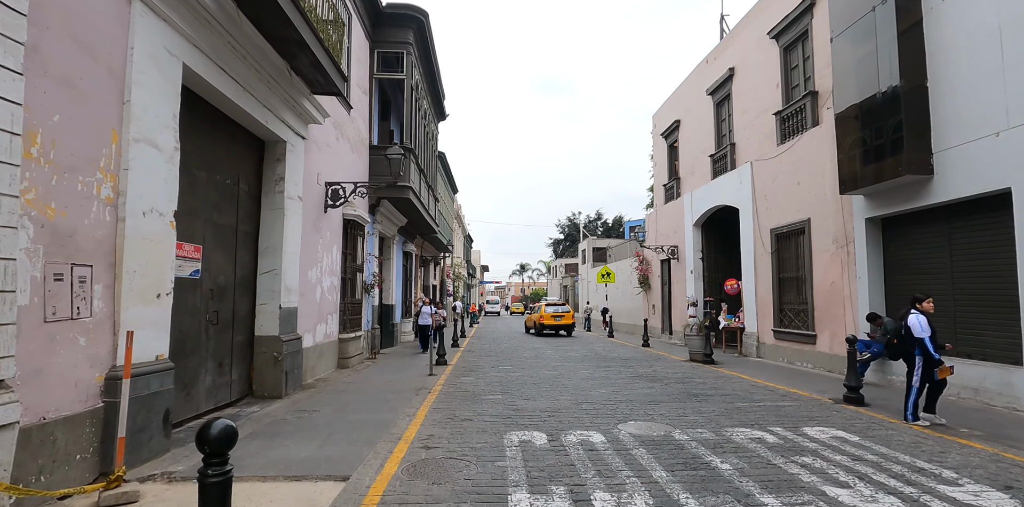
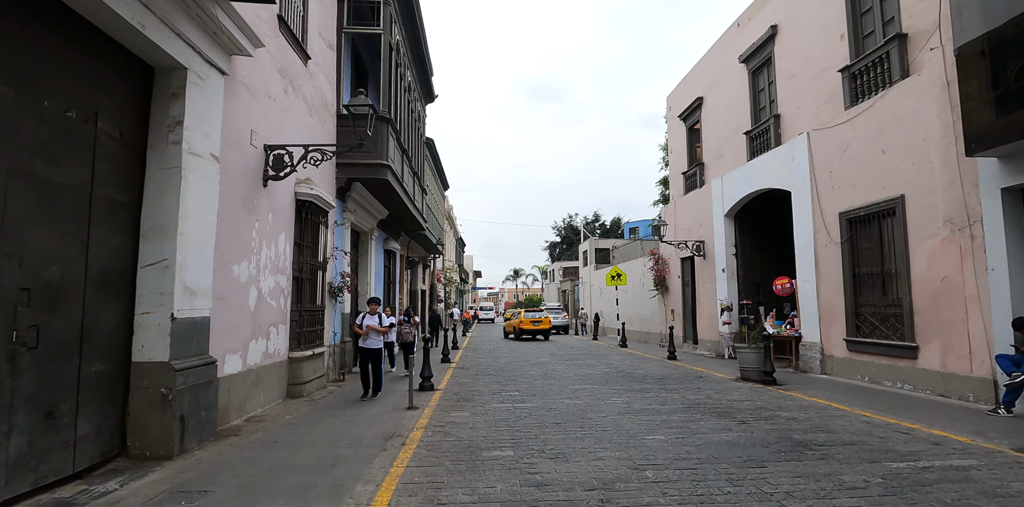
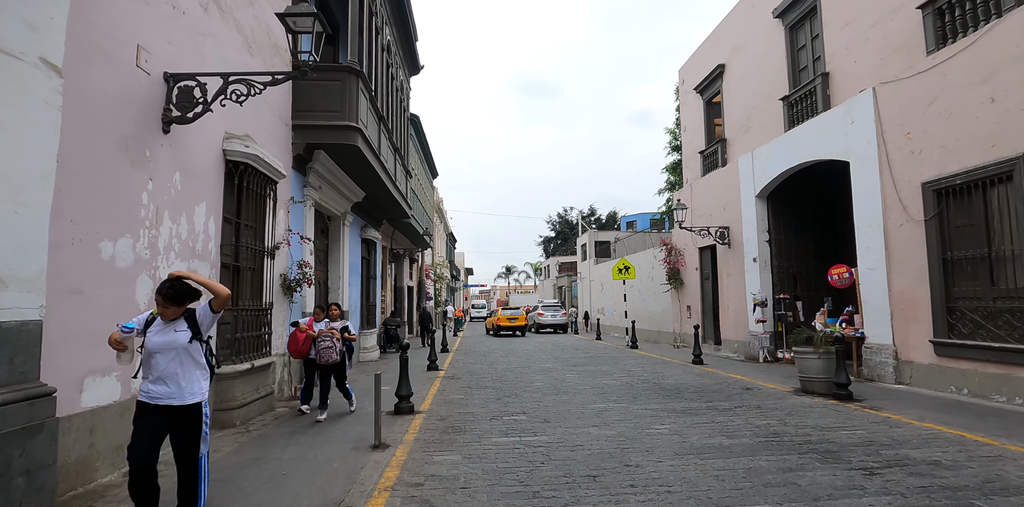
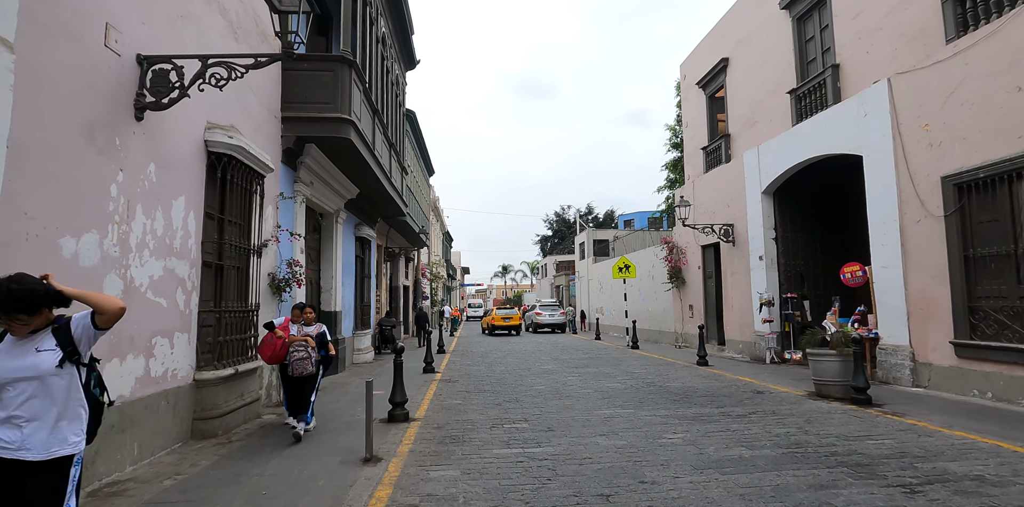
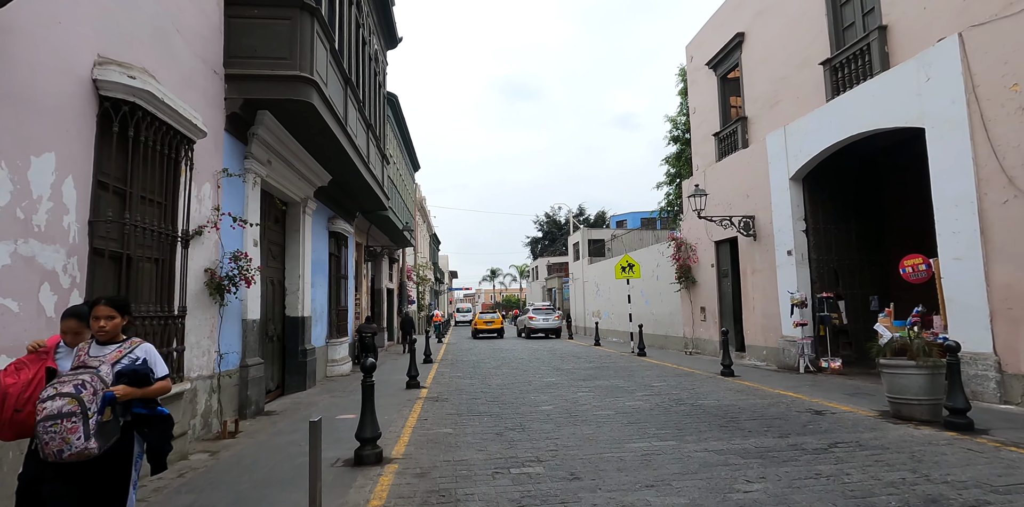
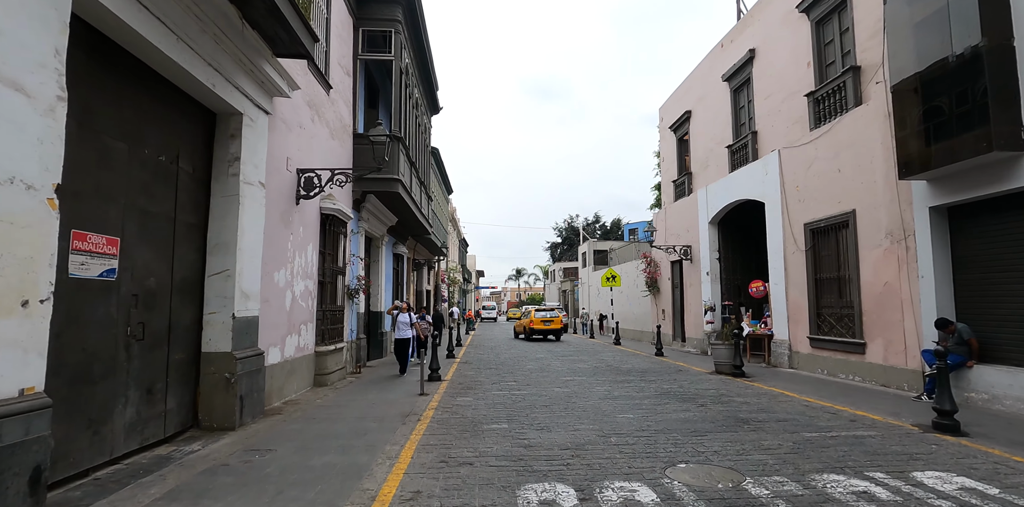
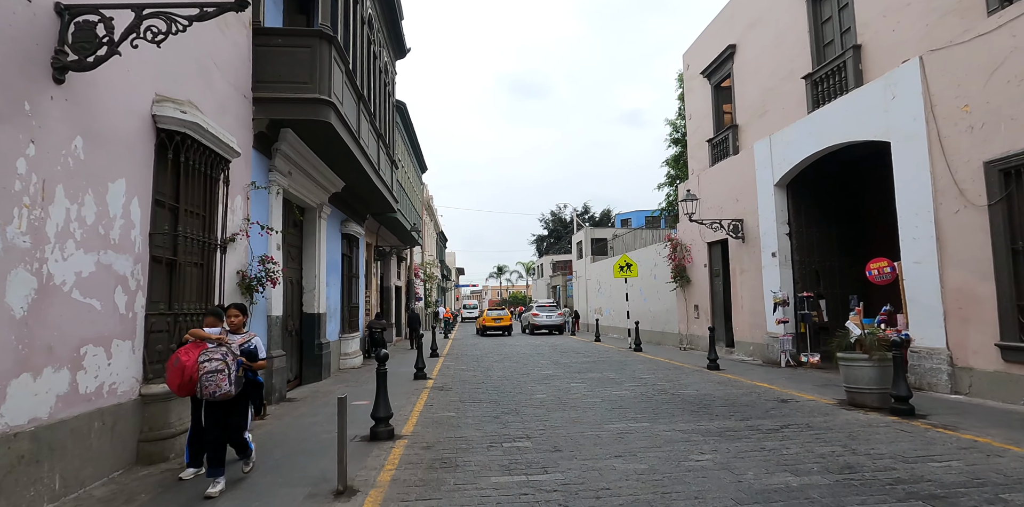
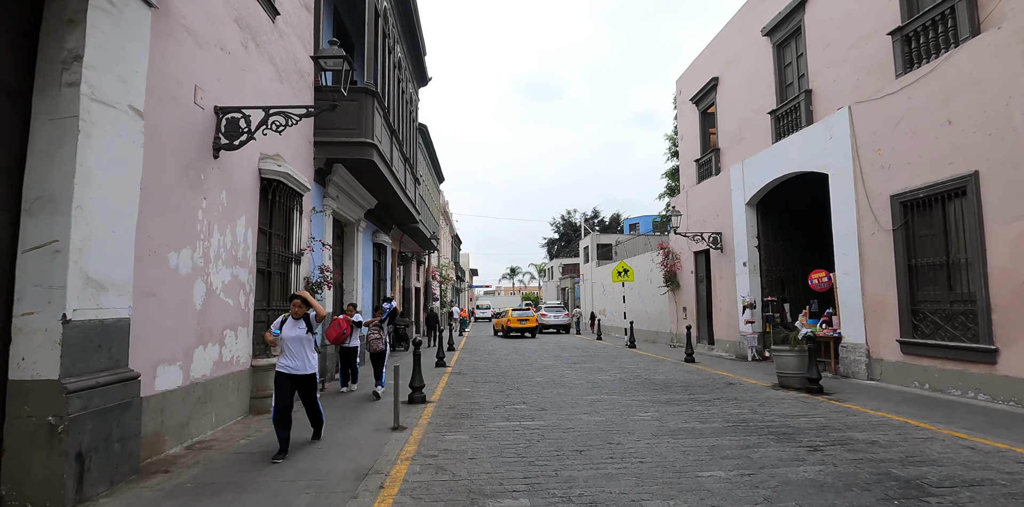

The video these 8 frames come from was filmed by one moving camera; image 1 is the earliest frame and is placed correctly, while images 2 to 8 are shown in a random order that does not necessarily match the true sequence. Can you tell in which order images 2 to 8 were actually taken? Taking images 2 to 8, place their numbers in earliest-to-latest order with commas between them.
6, 2, 8, 3, 4, 7, 5
